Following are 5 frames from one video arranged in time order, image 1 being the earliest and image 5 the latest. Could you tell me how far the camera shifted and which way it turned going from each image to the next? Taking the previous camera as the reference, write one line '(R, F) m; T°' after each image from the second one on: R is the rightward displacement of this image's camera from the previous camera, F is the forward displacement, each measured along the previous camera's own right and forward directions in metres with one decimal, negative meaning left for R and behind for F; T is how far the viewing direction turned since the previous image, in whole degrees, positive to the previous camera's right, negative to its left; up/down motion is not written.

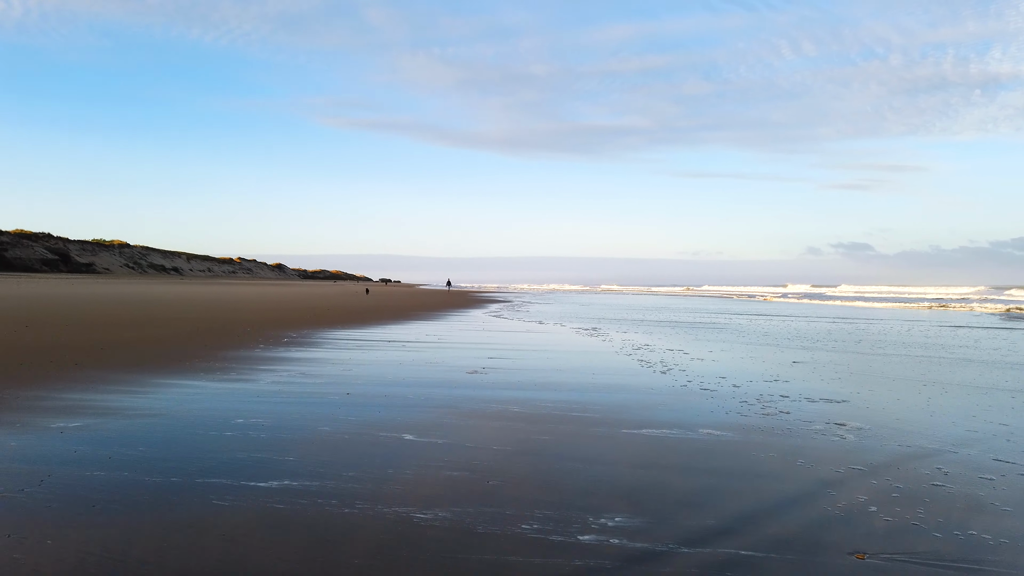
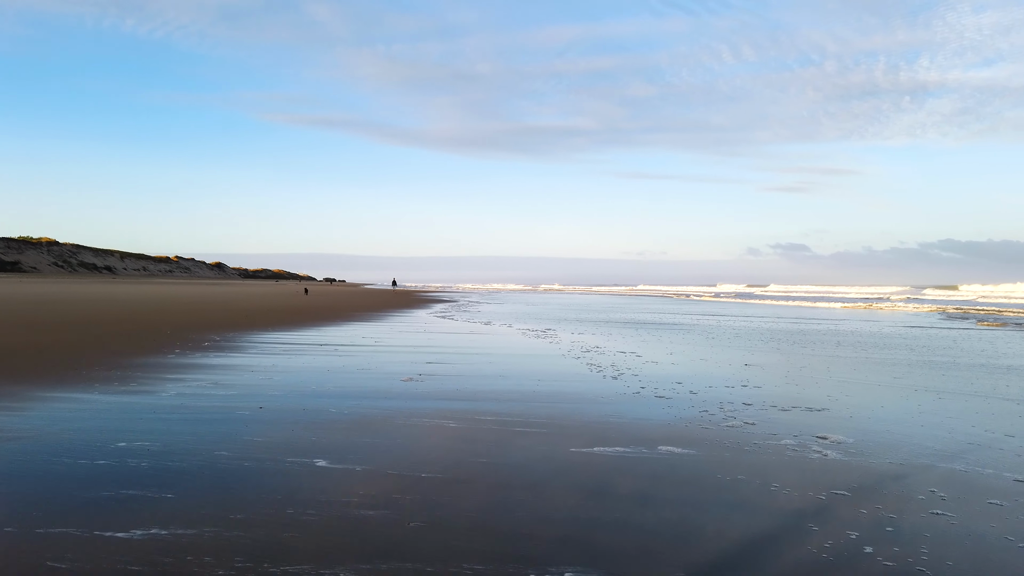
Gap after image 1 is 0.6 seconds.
(+0.1, +0.8) m; +4°
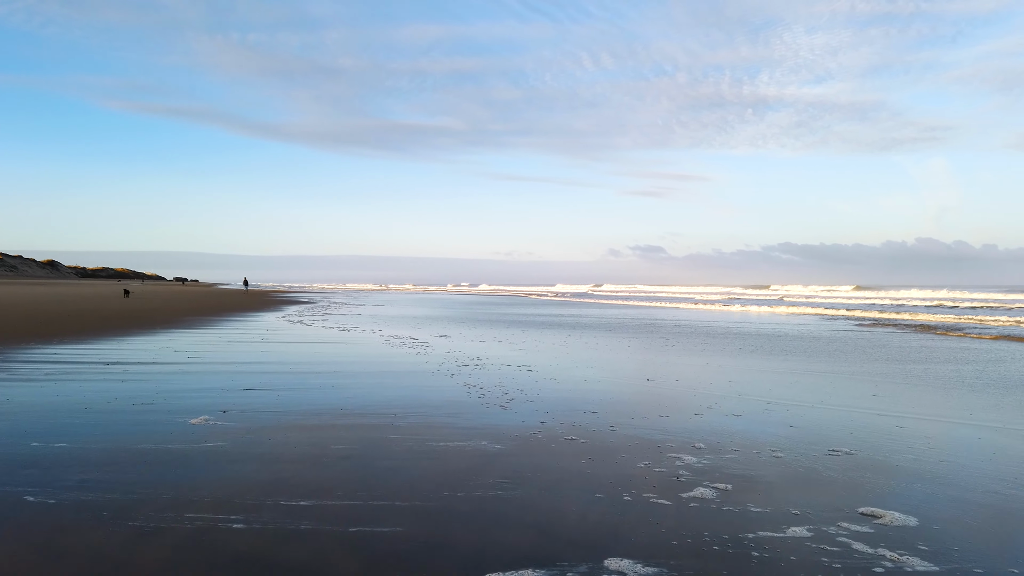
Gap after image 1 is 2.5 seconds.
(+0.1, +2.5) m; +10°
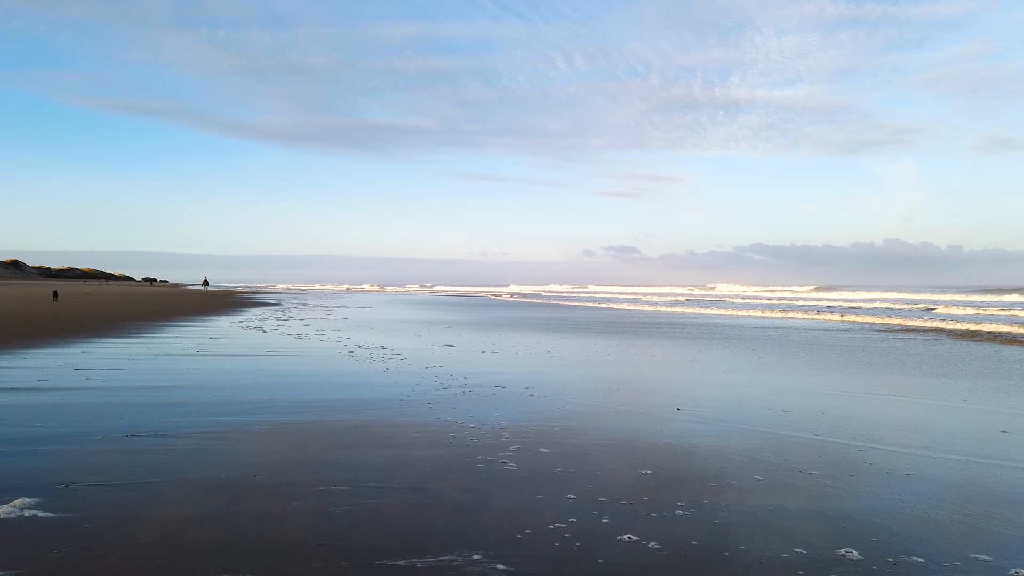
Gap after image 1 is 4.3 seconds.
(-0.2, +2.3) m; +2°
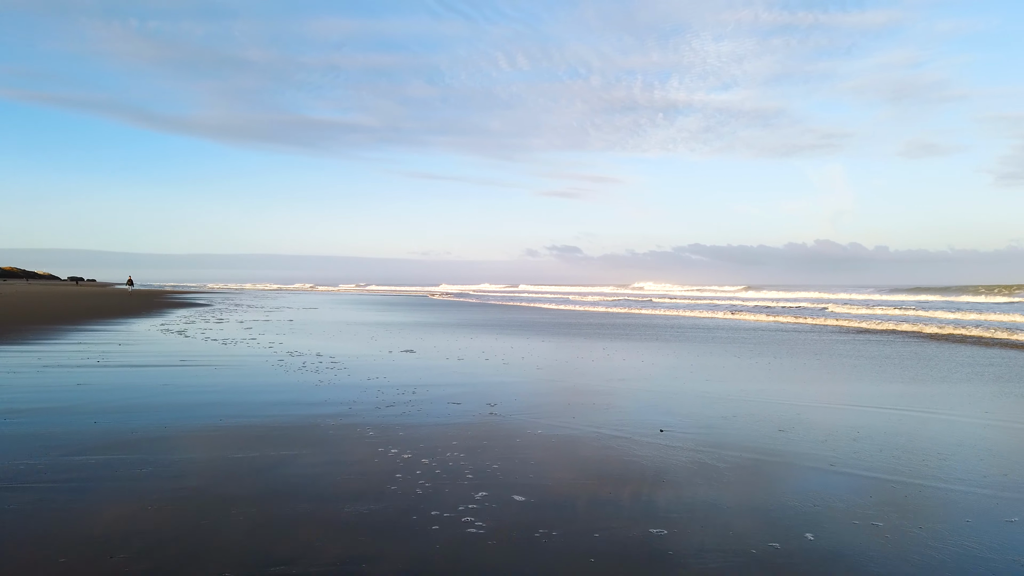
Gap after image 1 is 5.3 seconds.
(-0.1, +1.2) m; +4°
